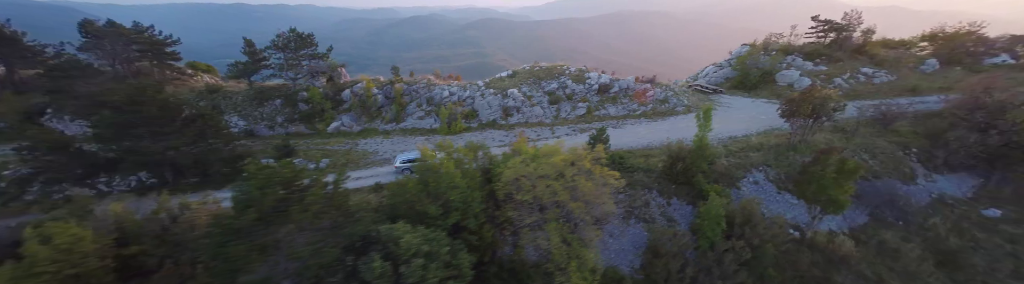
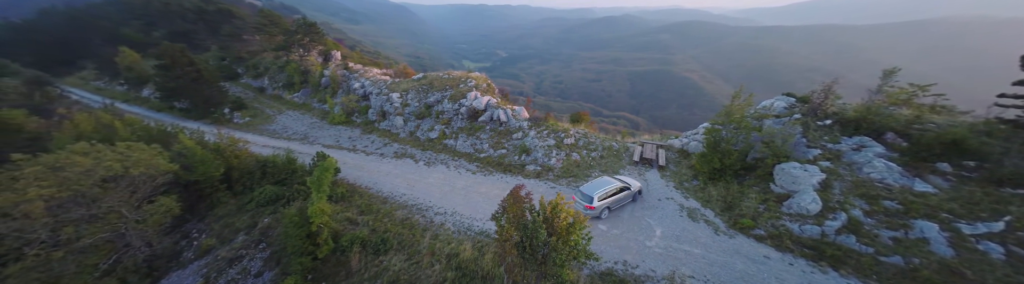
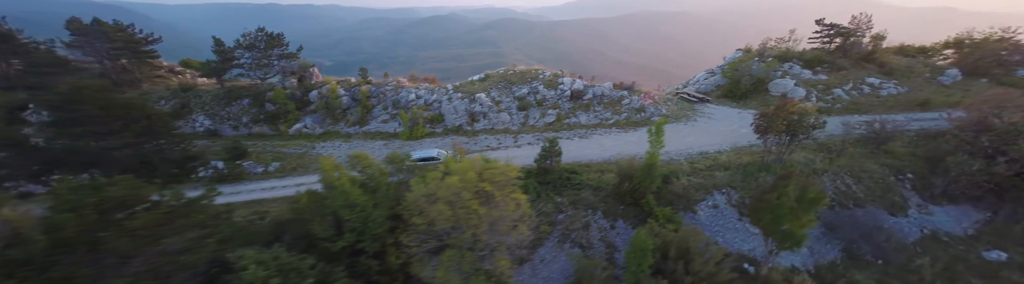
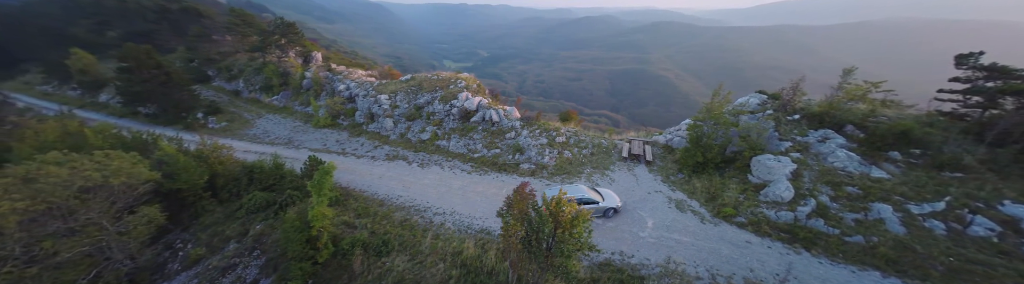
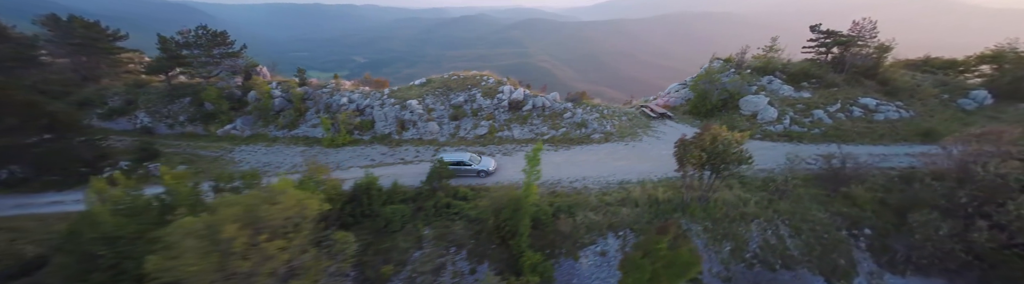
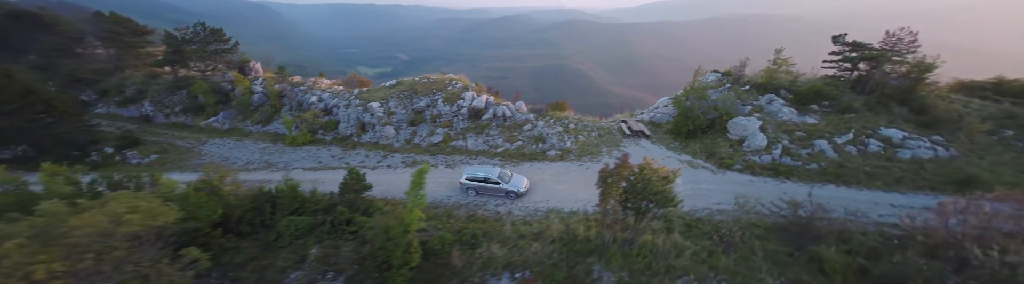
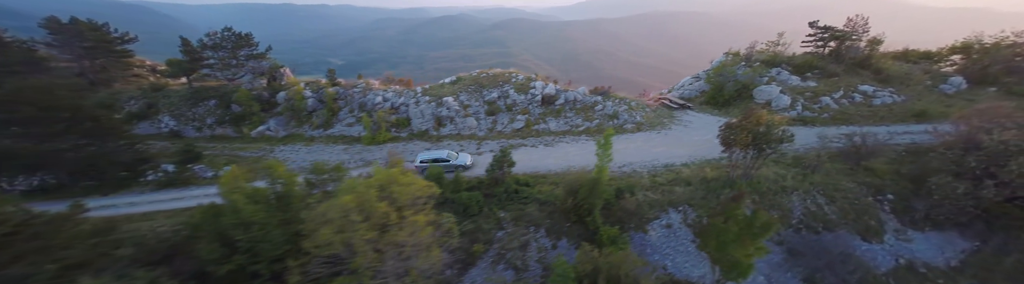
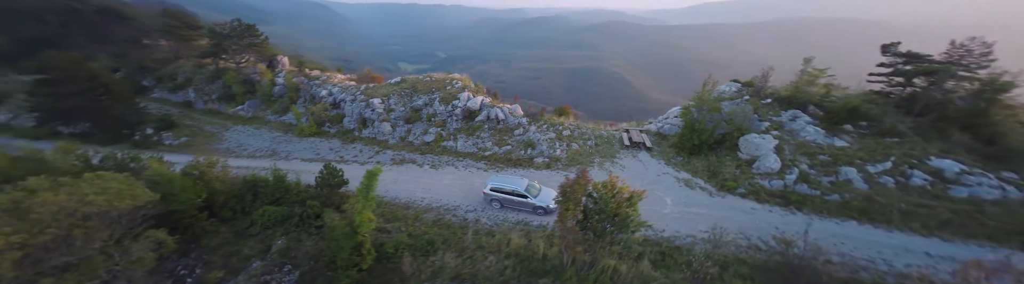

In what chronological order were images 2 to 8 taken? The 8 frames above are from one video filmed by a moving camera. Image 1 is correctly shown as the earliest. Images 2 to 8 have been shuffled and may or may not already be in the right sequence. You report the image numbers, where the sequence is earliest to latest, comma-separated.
3, 7, 5, 6, 8, 4, 2
